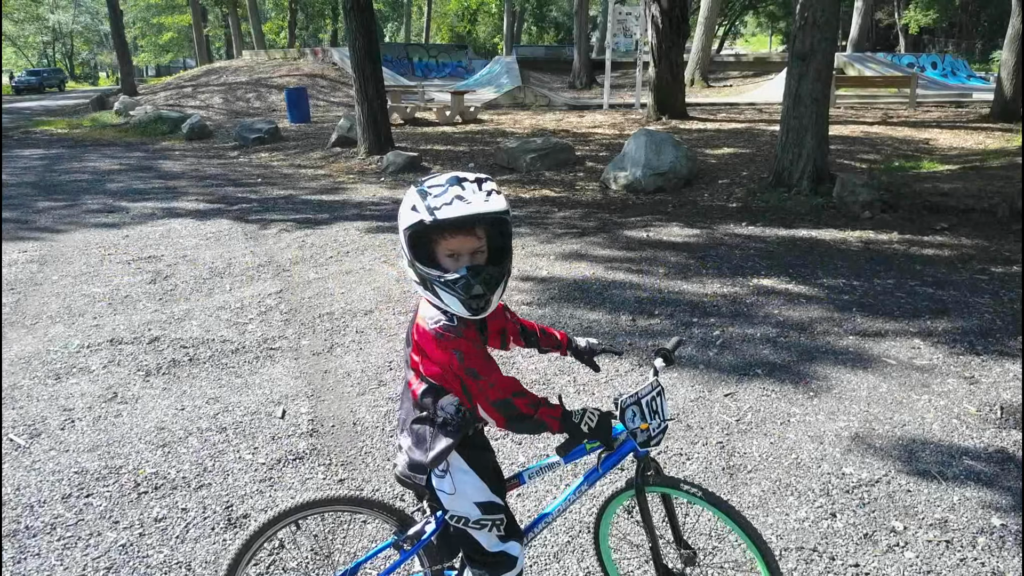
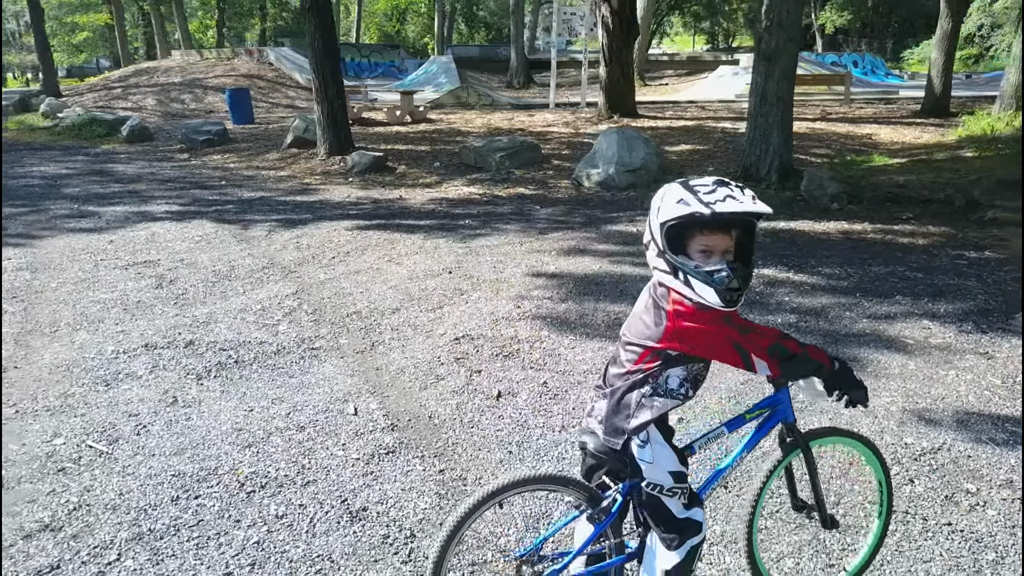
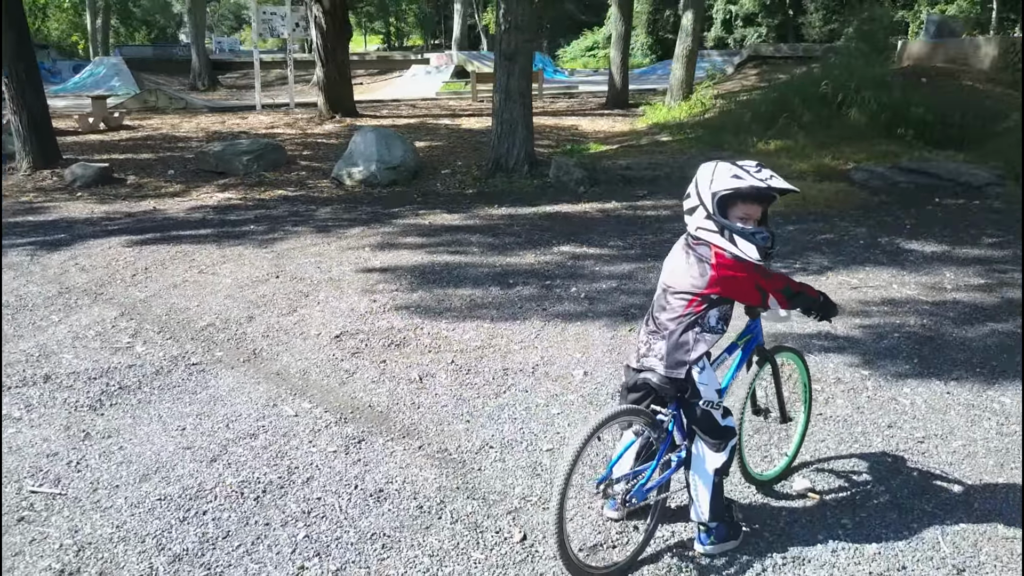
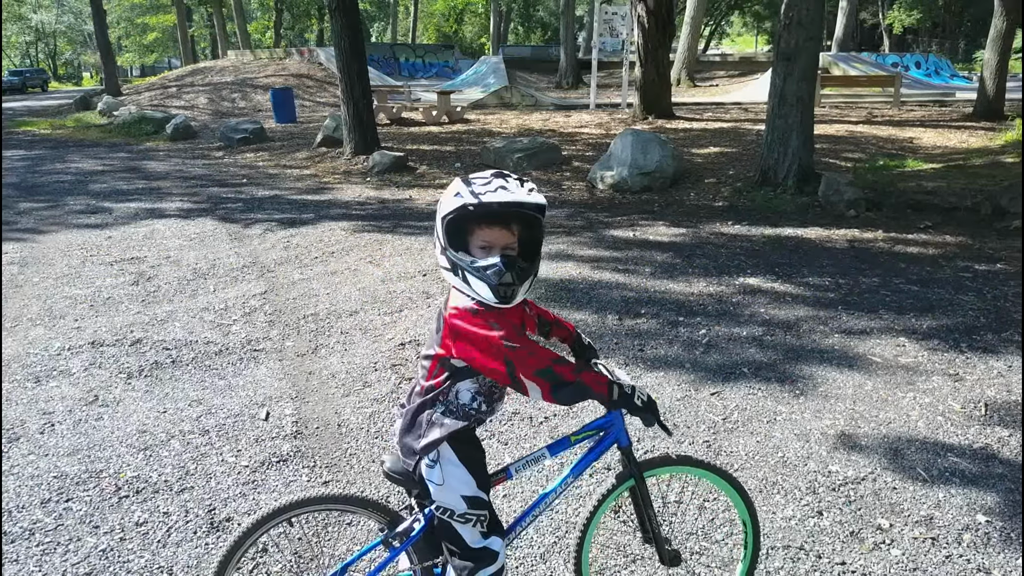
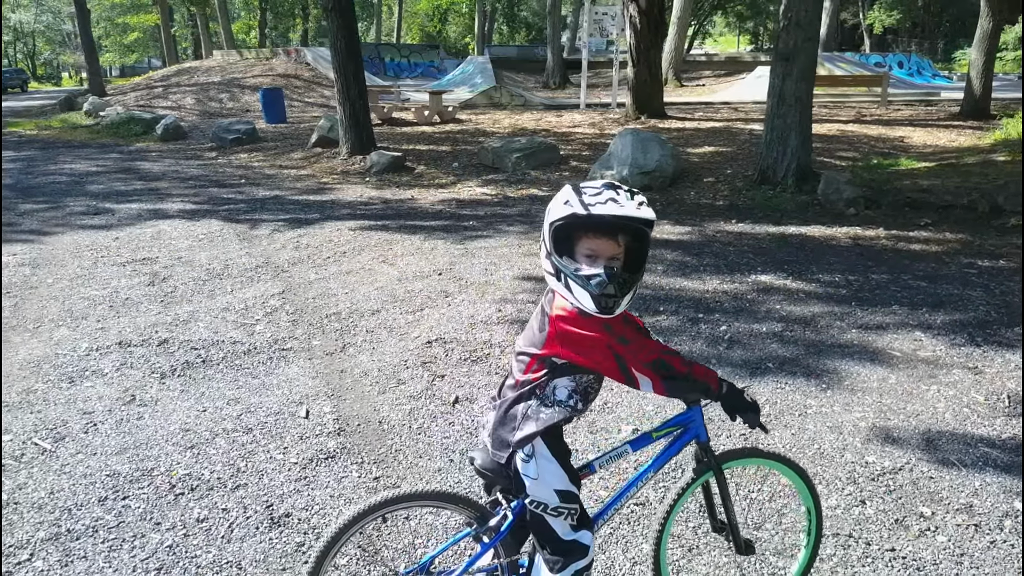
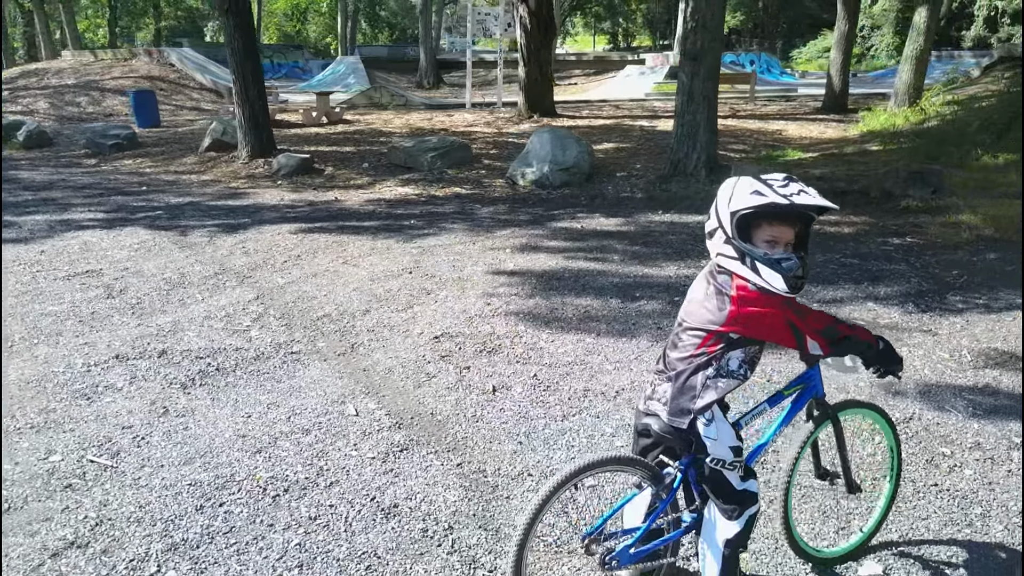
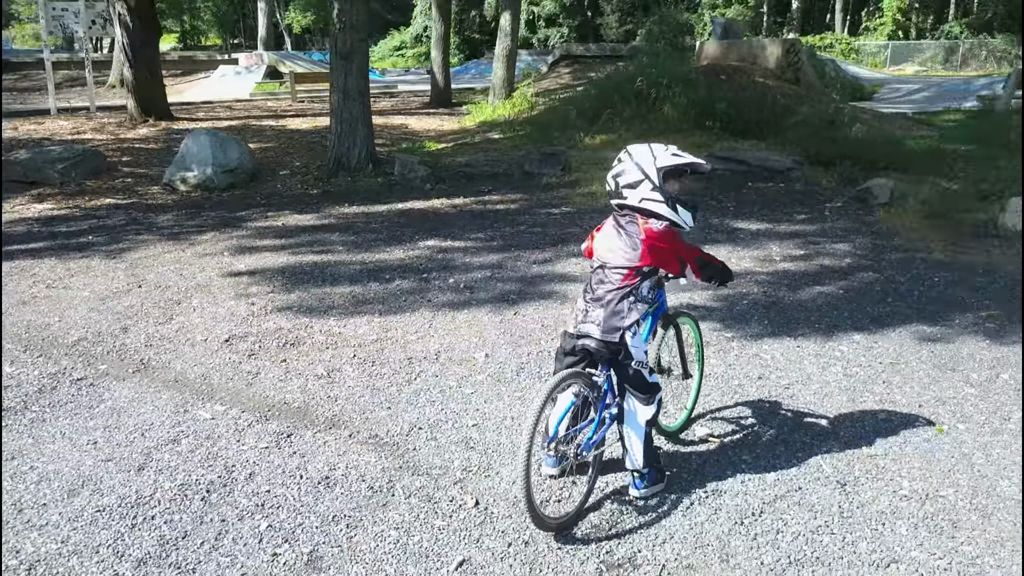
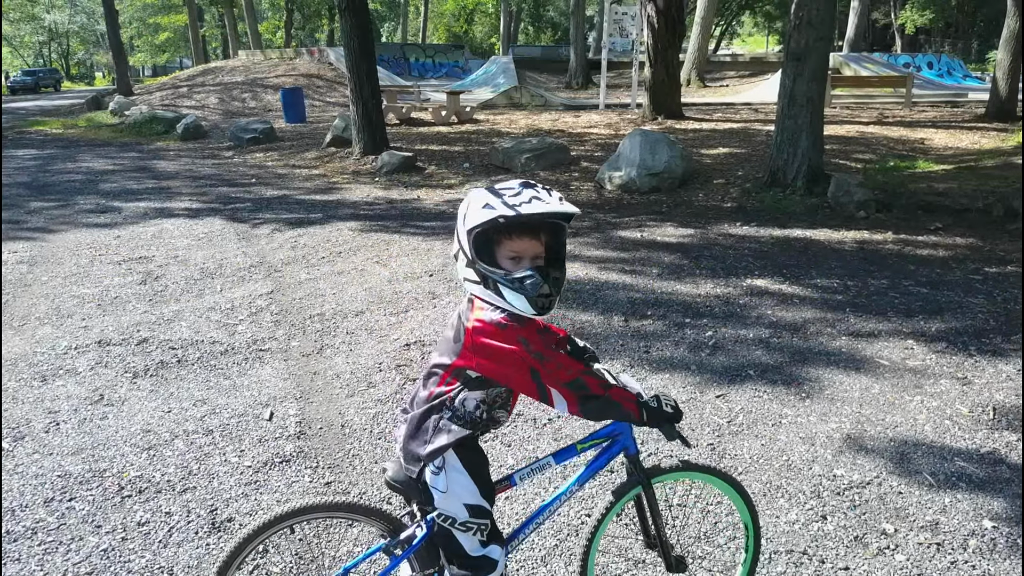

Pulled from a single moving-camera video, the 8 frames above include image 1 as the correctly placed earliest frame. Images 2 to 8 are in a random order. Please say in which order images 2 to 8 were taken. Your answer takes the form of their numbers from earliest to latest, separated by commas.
8, 4, 5, 2, 6, 3, 7
